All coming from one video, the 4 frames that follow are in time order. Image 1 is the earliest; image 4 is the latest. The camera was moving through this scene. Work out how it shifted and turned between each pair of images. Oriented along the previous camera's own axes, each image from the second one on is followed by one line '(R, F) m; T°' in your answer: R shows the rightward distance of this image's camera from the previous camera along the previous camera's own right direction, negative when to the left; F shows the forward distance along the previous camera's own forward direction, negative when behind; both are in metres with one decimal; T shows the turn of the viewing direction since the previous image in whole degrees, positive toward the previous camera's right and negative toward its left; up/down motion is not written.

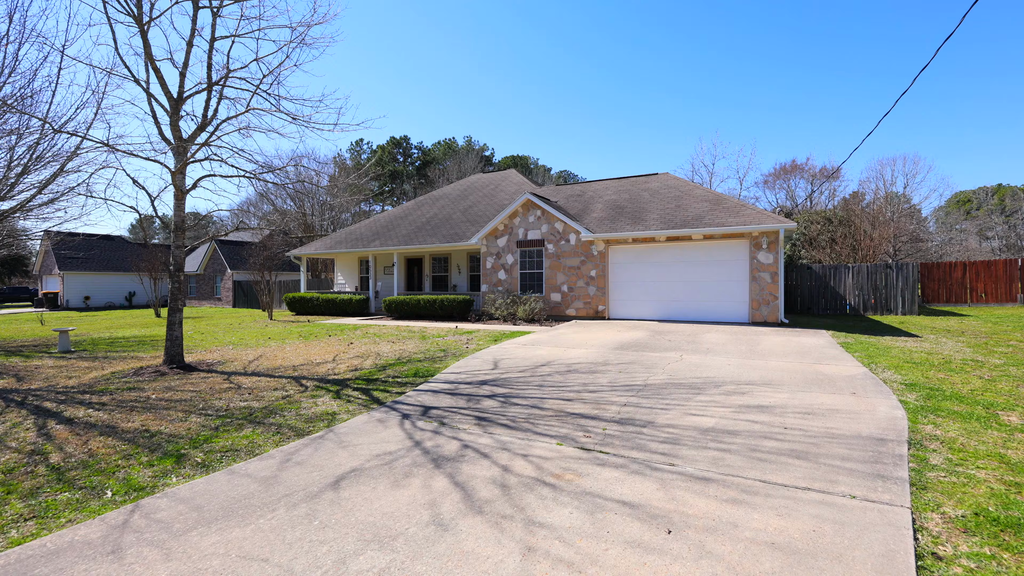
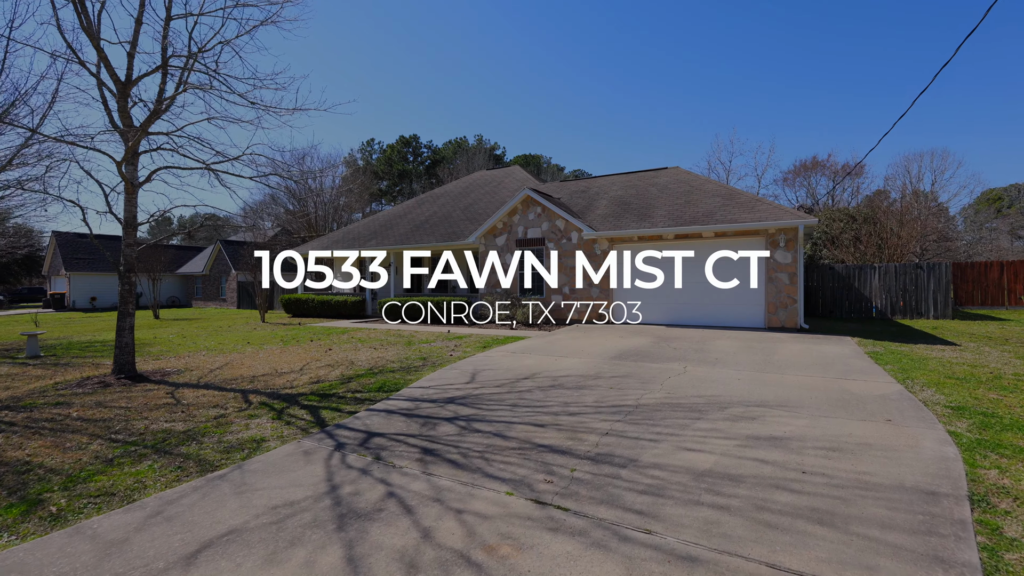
(+0.5, +0.8) m; -2°
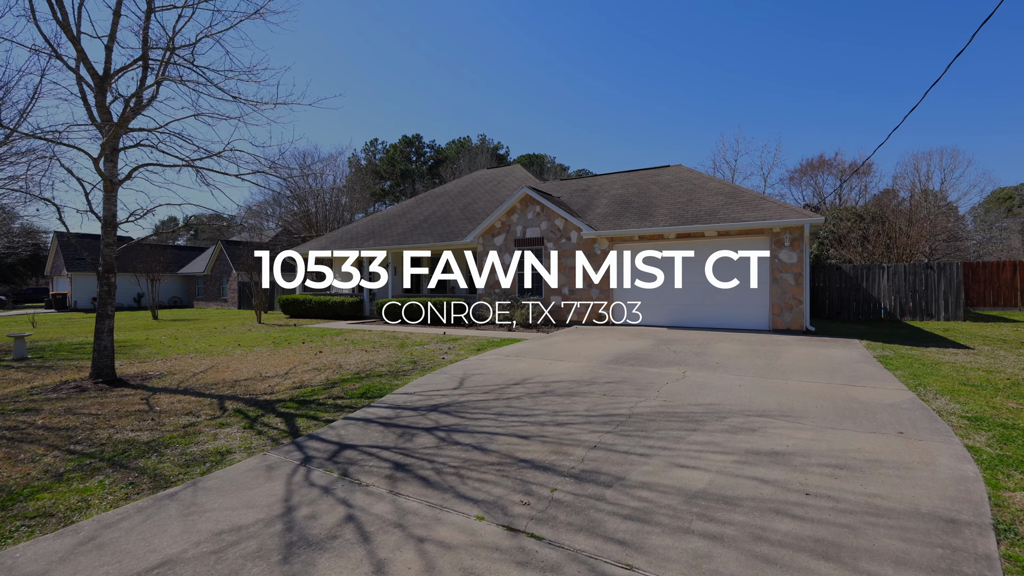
(+0.2, +0.3) m; -1°
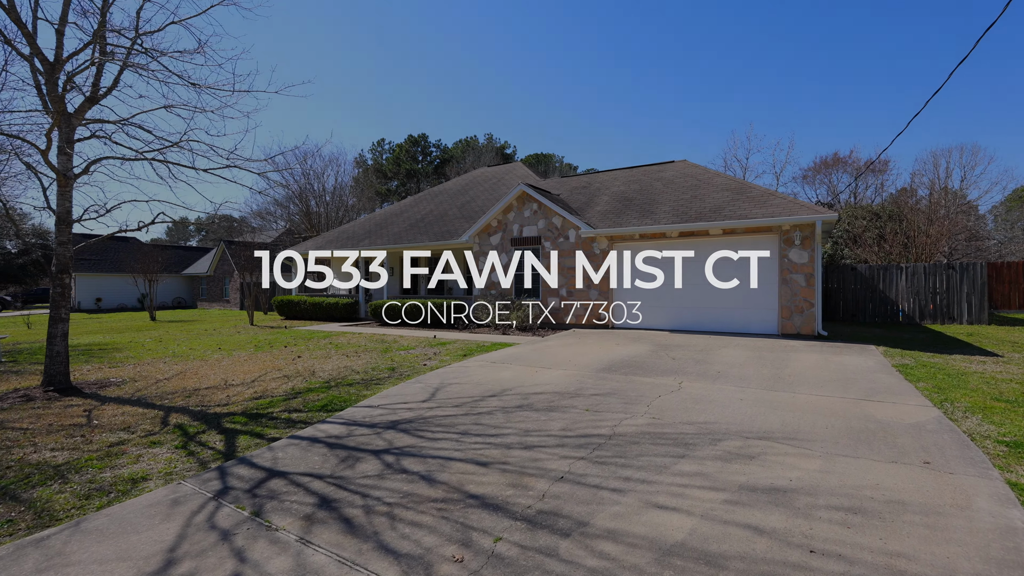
(+0.4, +0.6) m; -1°
